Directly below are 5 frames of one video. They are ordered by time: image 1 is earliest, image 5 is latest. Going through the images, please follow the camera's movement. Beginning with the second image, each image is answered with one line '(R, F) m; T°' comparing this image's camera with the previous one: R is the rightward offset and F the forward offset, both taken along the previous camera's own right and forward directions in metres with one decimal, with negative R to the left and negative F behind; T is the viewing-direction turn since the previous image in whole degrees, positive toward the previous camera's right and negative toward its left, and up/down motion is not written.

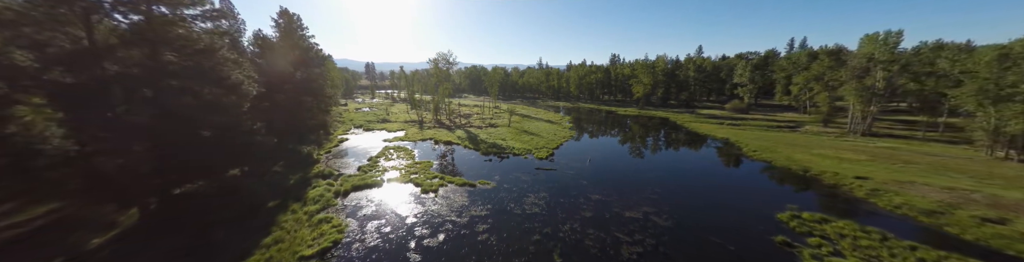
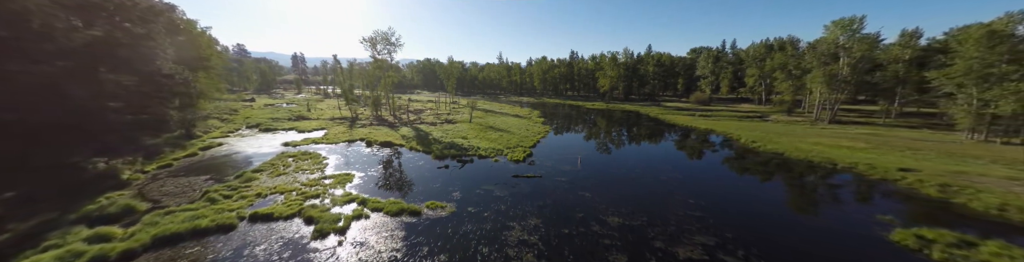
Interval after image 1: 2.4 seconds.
(-0.5, +9.5) m; +9°
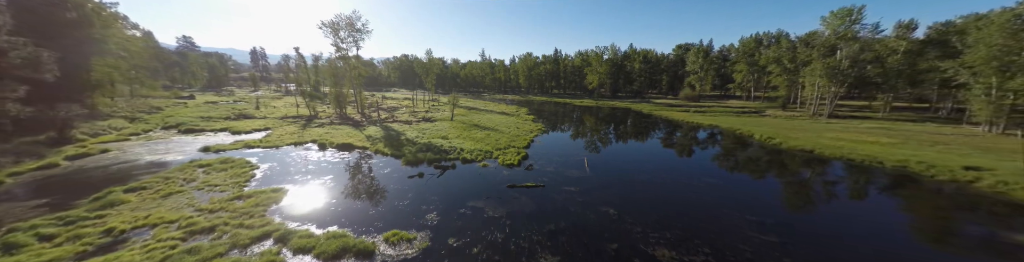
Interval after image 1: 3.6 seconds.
(-0.7, +5.1) m; +4°
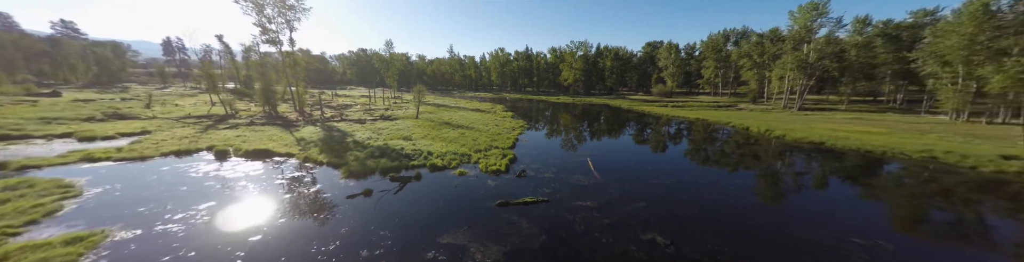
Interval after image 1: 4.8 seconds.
(-1.0, +5.2) m; +7°
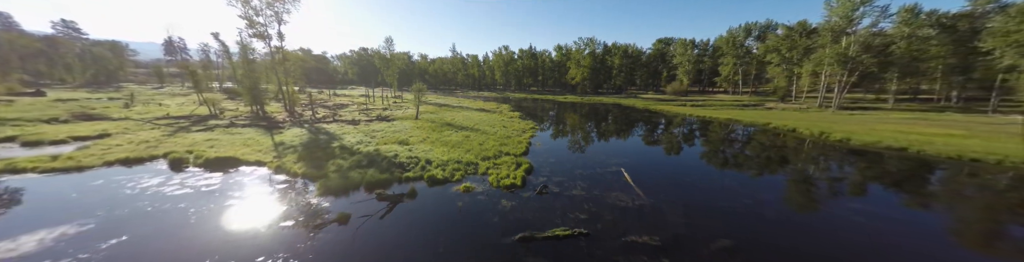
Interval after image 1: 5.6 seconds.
(-0.7, +3.2) m; -1°
